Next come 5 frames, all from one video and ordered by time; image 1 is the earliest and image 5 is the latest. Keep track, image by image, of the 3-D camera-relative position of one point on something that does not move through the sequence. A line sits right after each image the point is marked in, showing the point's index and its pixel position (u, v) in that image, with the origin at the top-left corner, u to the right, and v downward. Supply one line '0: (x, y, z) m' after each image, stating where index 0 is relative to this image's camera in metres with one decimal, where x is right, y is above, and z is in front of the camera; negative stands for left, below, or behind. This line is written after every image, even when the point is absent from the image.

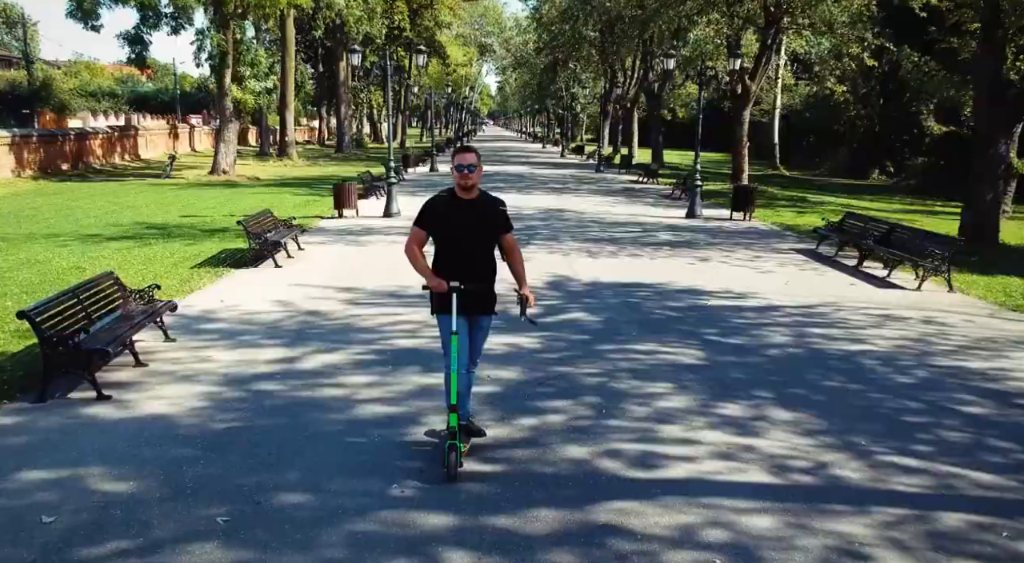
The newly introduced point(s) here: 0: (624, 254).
0: (+1.9, +0.5, +14.7) m
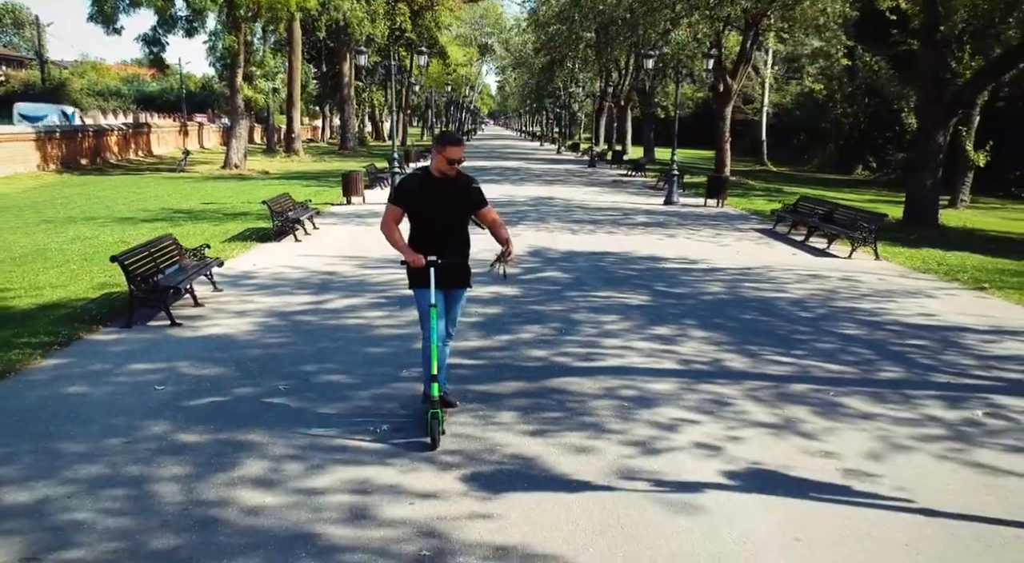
0: (+1.7, +1.0, +16.7) m
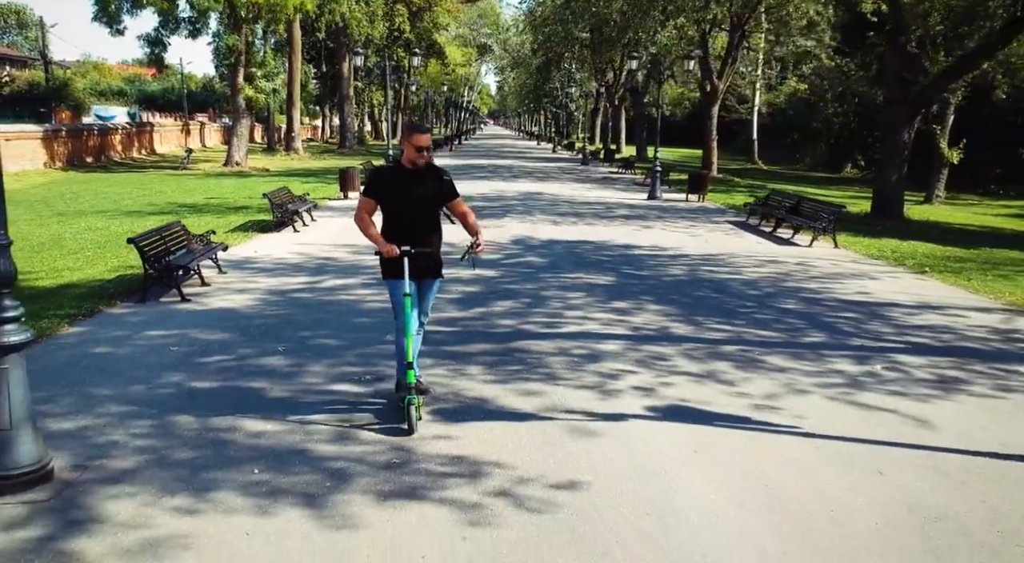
0: (+1.5, +1.2, +17.7) m
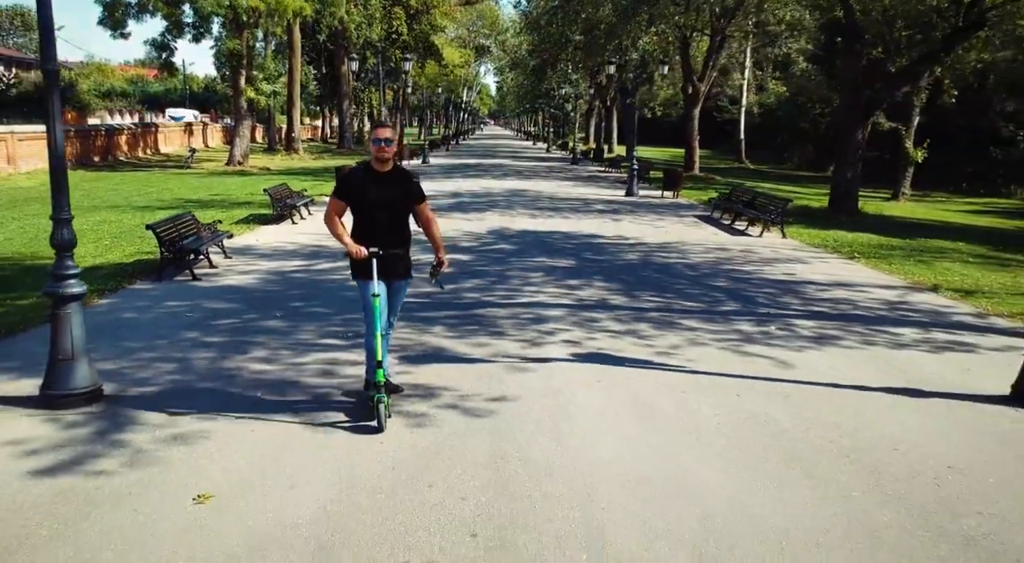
0: (+1.0, +1.5, +19.2) m
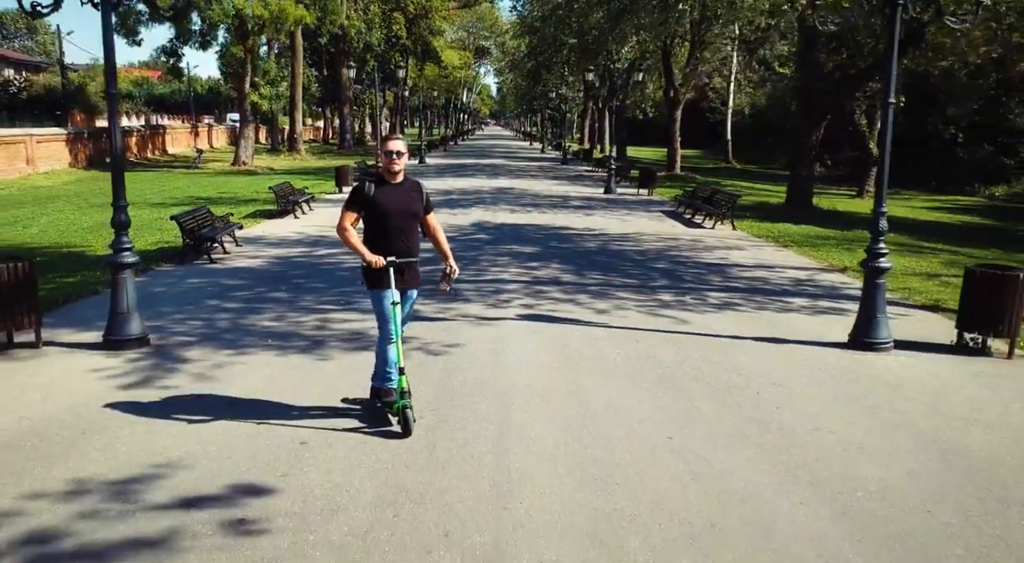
0: (+0.6, +1.7, +21.2) m
